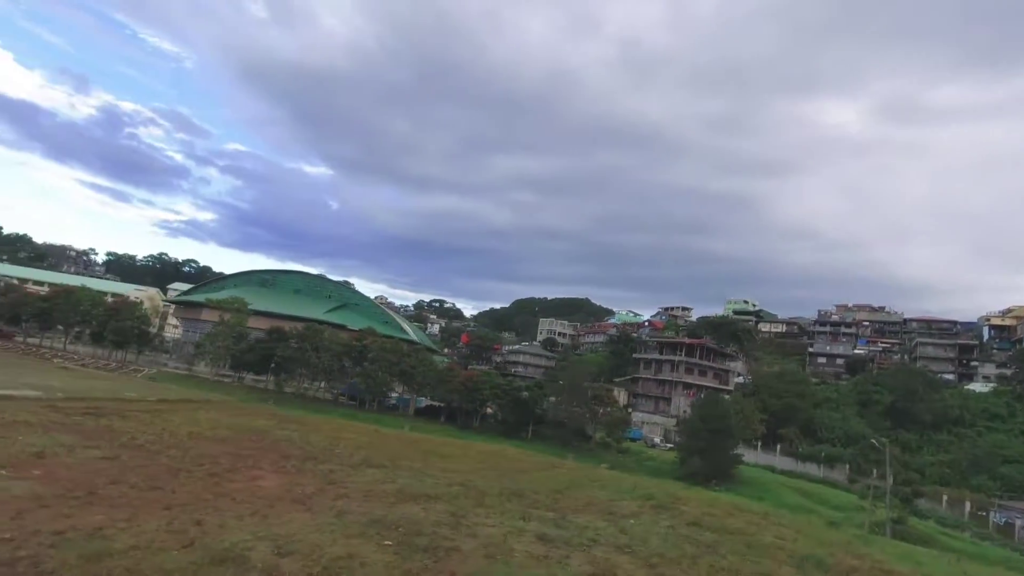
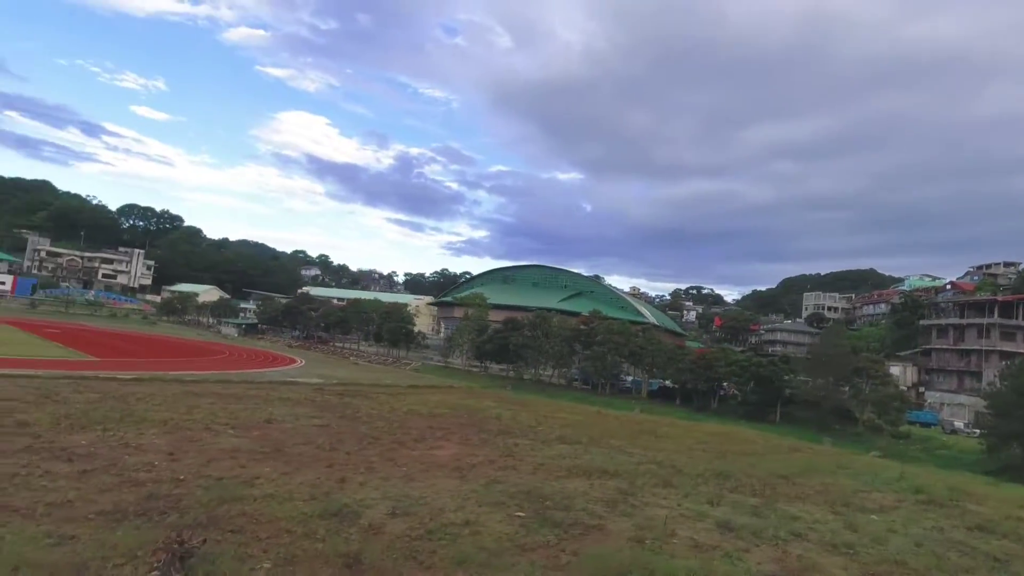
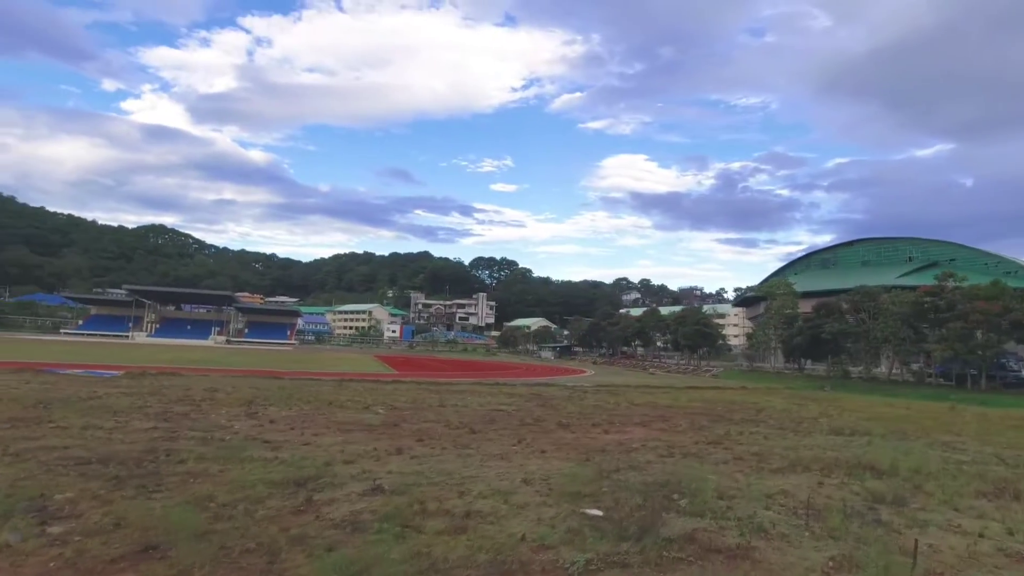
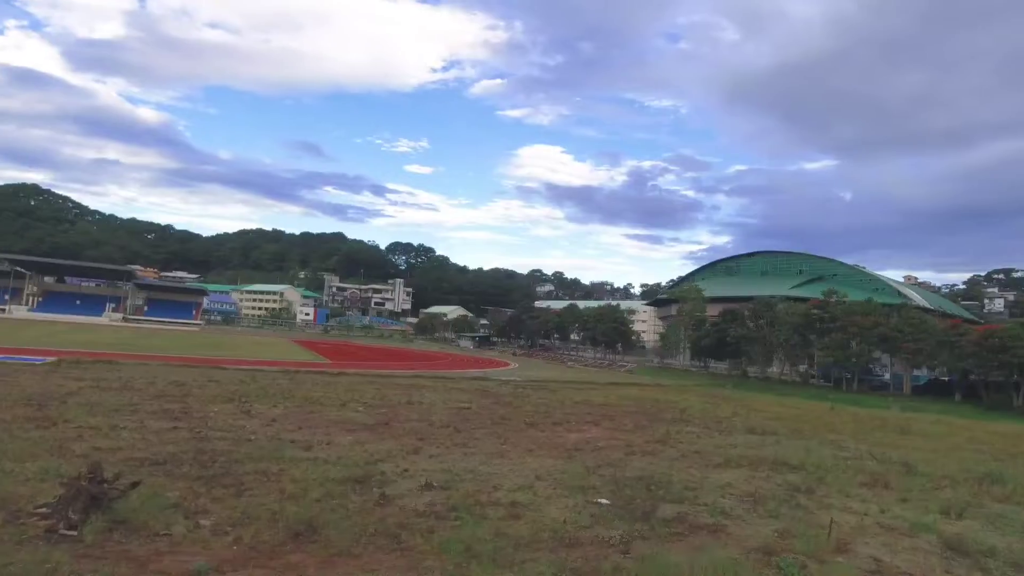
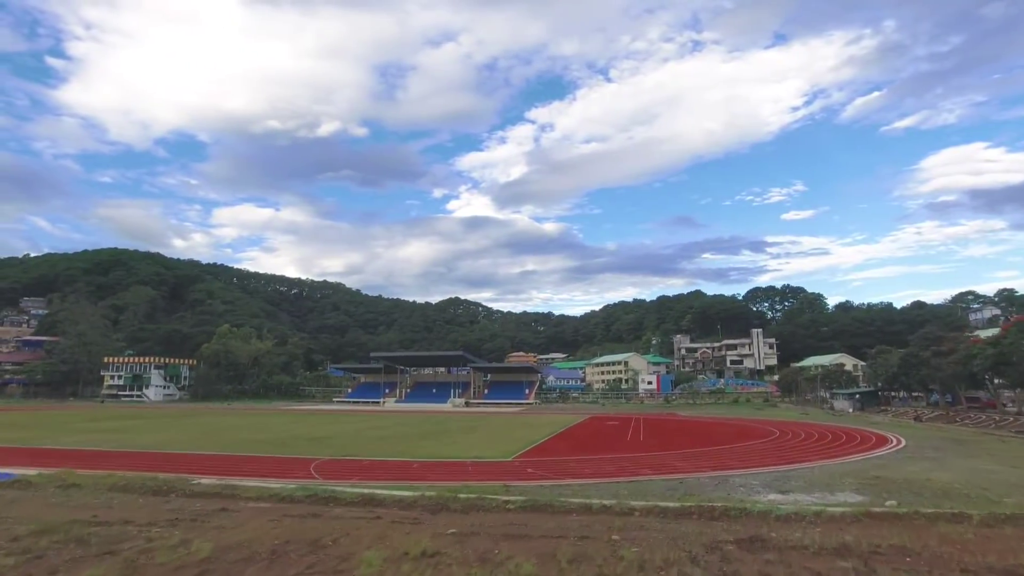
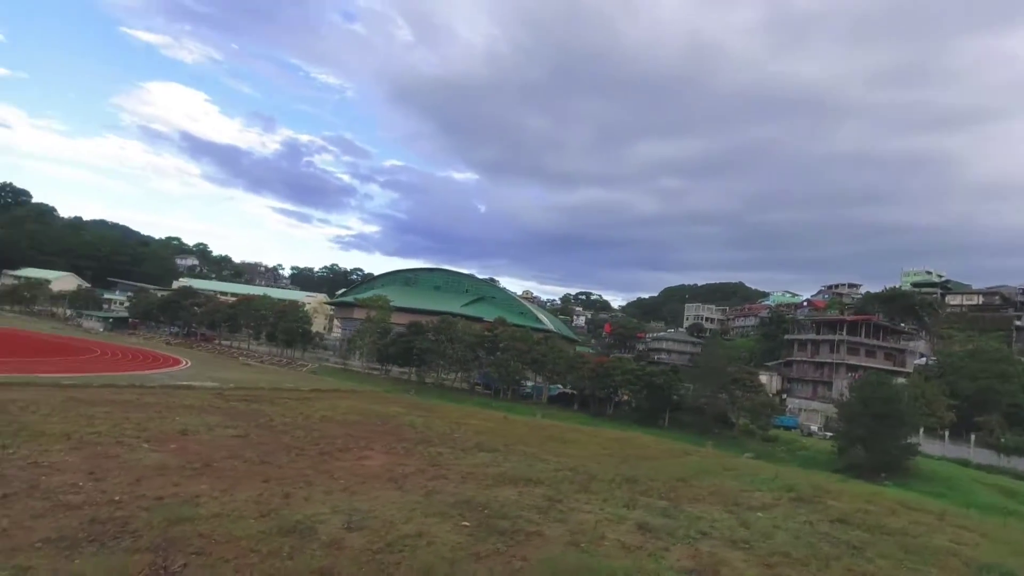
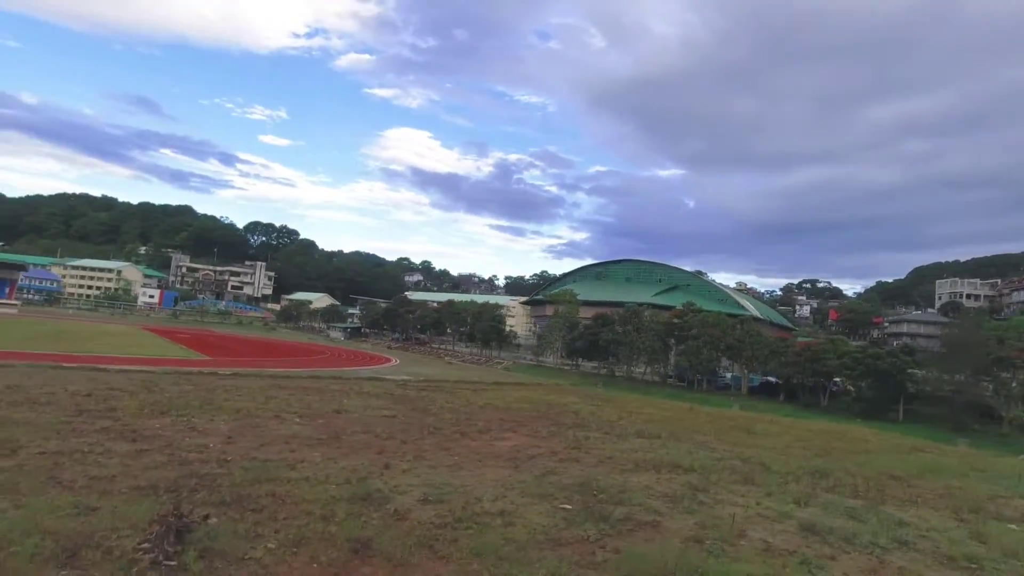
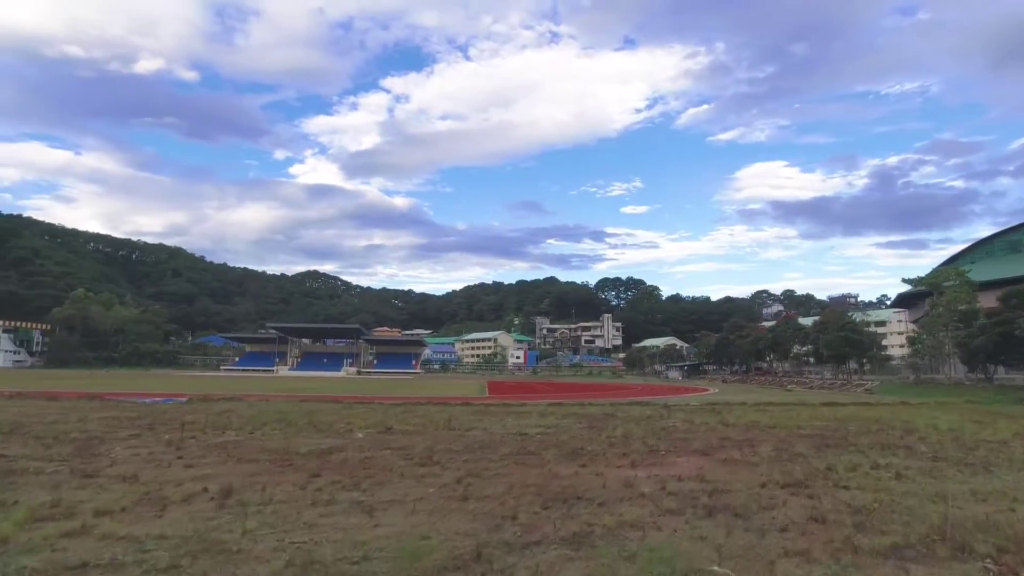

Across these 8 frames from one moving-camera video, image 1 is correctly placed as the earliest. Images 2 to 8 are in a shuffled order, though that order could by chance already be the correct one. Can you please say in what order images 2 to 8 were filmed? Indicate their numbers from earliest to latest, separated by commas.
6, 2, 7, 4, 3, 8, 5
